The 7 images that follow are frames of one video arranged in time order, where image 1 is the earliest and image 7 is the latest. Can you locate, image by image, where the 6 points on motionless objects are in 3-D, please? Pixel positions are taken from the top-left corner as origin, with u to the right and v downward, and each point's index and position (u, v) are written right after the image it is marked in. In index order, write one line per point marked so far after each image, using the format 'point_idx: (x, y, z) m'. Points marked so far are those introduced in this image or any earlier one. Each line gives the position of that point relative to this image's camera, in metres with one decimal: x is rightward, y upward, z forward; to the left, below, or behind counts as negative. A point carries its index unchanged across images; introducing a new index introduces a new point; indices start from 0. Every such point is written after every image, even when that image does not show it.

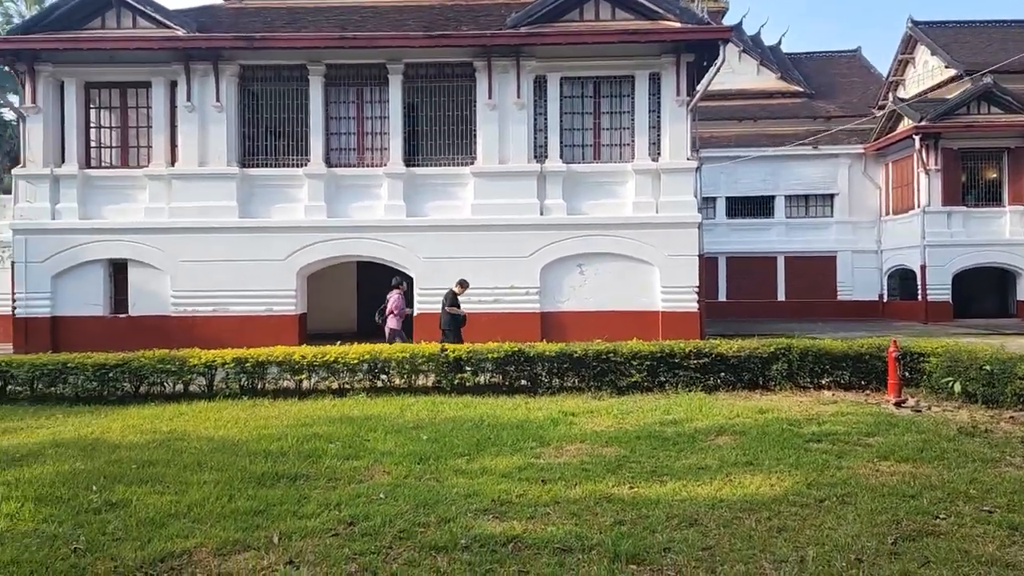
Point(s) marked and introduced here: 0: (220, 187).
0: (-5.1, +1.8, +12.6) m
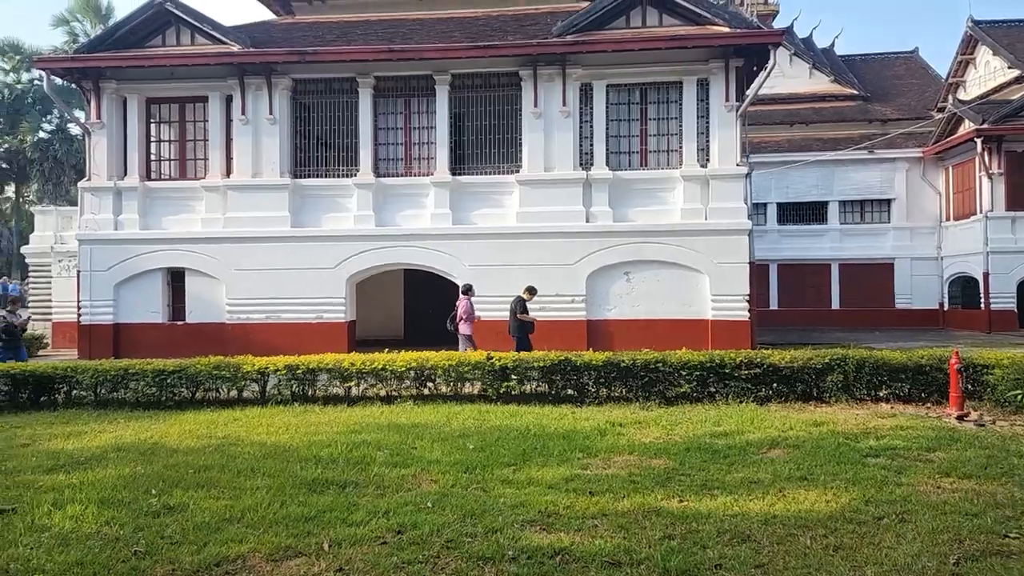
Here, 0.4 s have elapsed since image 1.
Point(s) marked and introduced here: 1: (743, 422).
0: (-4.3, +1.6, +12.9) m
1: (+2.0, -1.1, +6.2) m
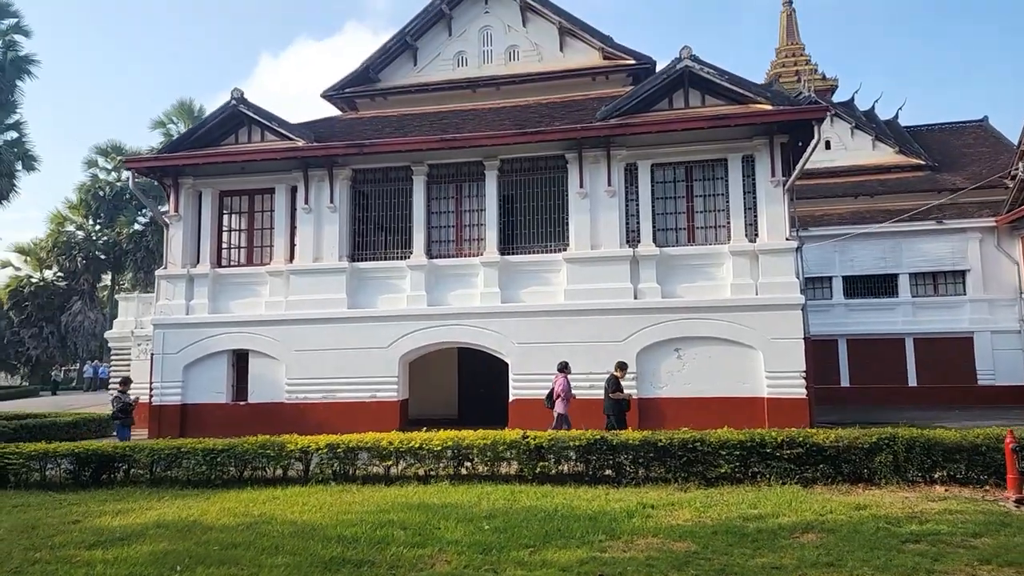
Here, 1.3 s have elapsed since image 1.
0: (-3.4, +0.1, +13.5) m
1: (+2.2, -1.8, +5.9) m
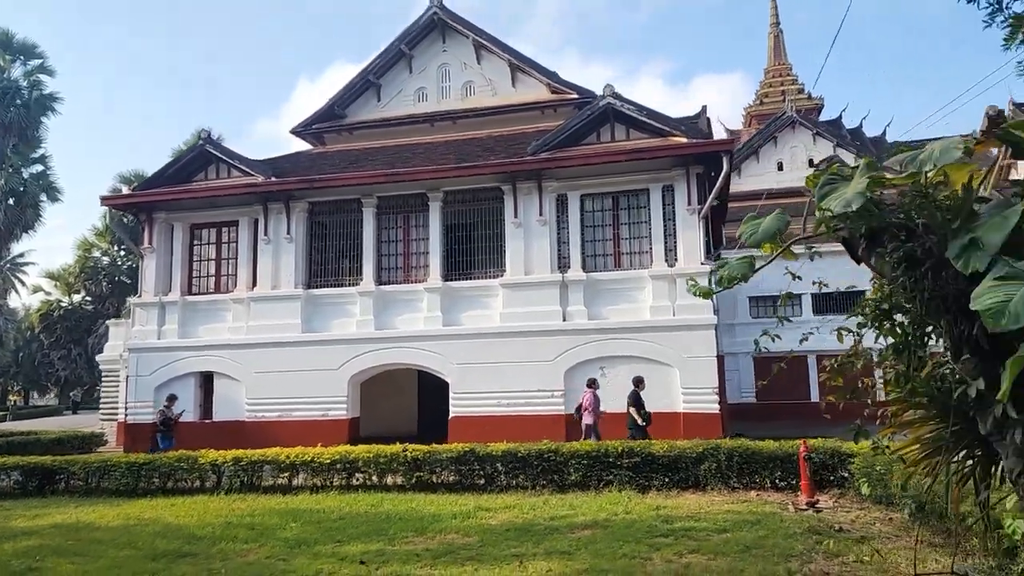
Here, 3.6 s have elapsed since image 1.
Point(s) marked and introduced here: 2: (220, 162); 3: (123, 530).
0: (-4.5, -0.4, +14.5) m
1: (+0.8, -2.0, +6.7) m
2: (-6.3, +2.7, +15.5) m
3: (-3.4, -2.1, +6.4) m
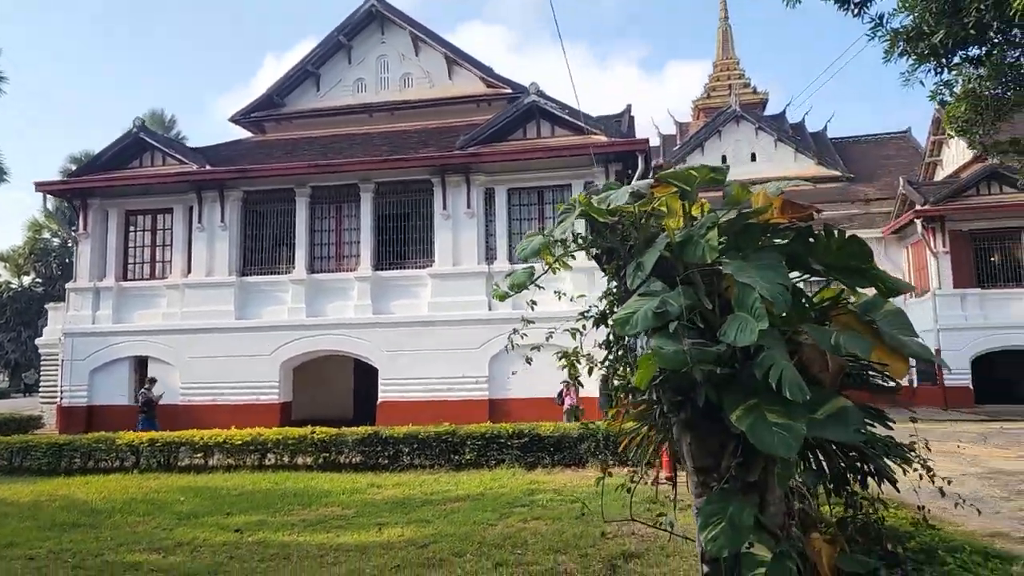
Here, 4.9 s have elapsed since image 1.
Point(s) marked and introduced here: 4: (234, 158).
0: (-6.0, -0.1, +14.9) m
1: (-0.3, -2.0, +7.3) m
2: (-7.7, +3.0, +15.7) m
3: (-4.5, -2.1, +6.9) m
4: (-6.1, +2.8, +15.8) m
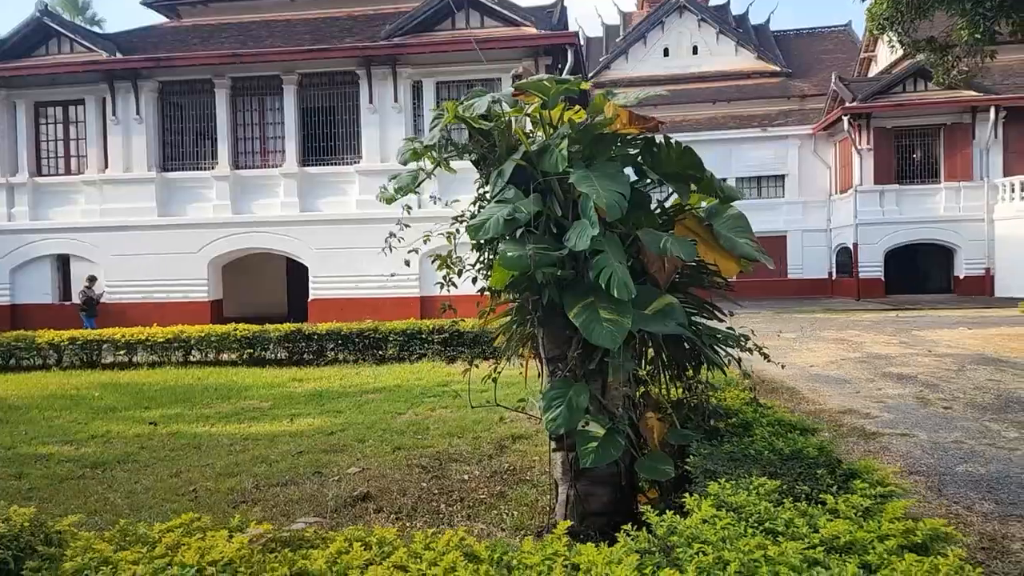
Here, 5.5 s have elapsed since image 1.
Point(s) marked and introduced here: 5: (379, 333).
0: (-7.4, +2.0, +14.4) m
1: (-1.2, -0.9, +7.6) m
2: (-9.2, +5.1, +14.7) m
3: (-5.4, -1.1, +6.9) m
4: (-7.5, +5.0, +14.9) m
5: (-1.6, -0.5, +8.7) m
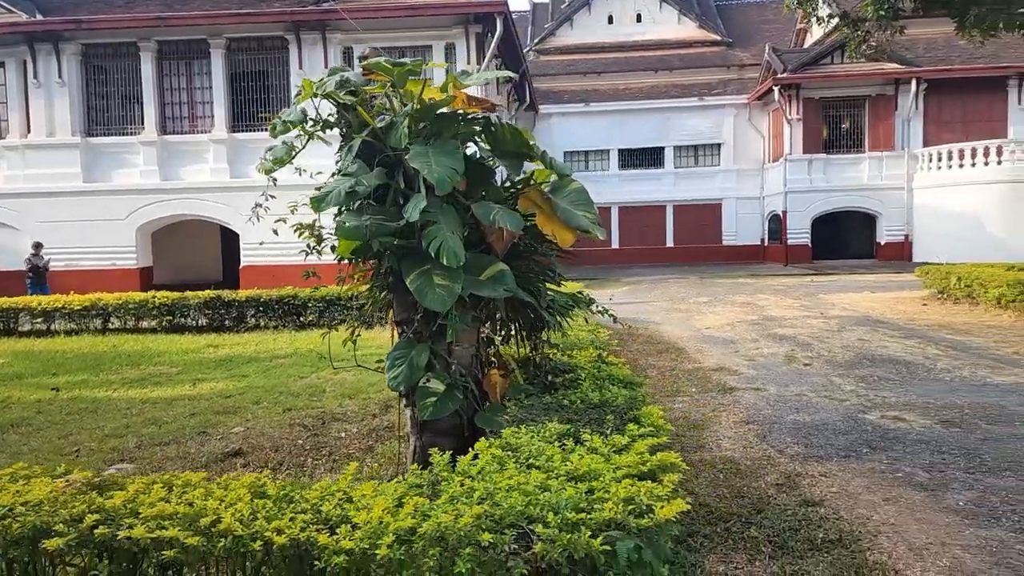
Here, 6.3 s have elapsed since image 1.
0: (-8.7, +2.6, +14.1) m
1: (-2.2, -0.6, +7.8) m
2: (-10.6, +5.7, +14.1) m
3: (-6.3, -0.8, +6.9) m
4: (-8.9, +5.7, +14.4) m
5: (-2.6, -0.1, +8.8) m
